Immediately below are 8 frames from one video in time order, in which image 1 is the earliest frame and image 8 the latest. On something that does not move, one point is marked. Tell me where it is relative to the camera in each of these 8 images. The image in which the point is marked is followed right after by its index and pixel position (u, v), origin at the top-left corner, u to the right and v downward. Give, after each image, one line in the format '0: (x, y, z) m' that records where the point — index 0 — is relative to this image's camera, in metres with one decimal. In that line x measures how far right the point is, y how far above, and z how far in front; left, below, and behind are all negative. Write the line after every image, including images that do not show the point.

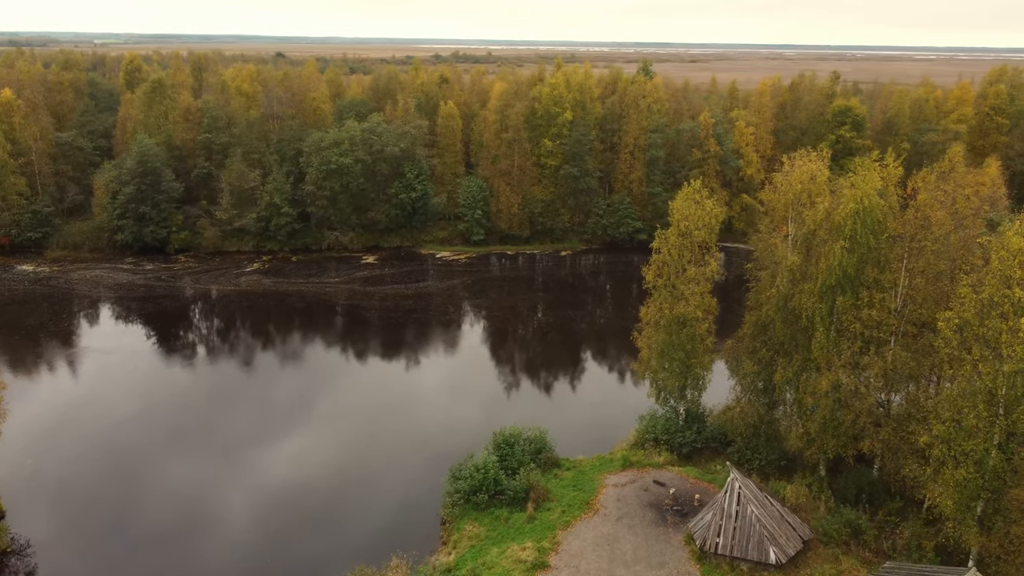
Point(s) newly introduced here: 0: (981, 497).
0: (+10.2, -4.7, +17.7) m
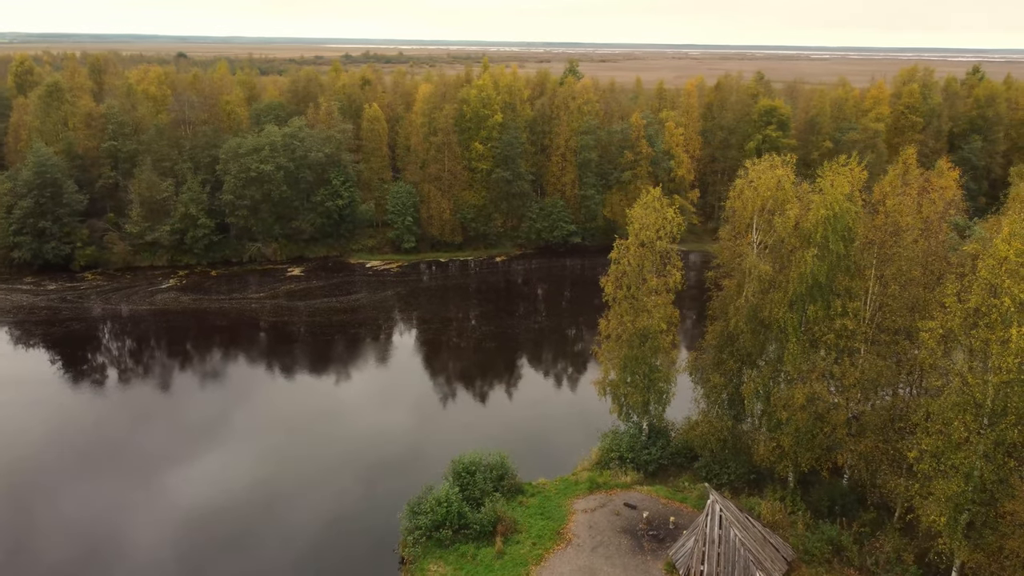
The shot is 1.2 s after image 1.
0: (+9.8, -4.9, +17.2) m
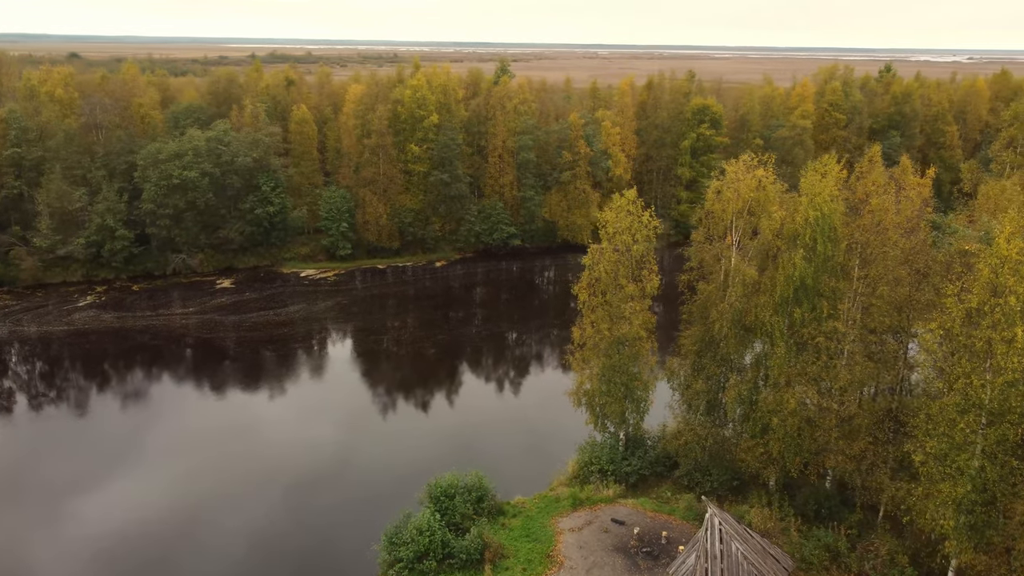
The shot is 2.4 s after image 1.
0: (+9.8, -4.8, +17.1) m
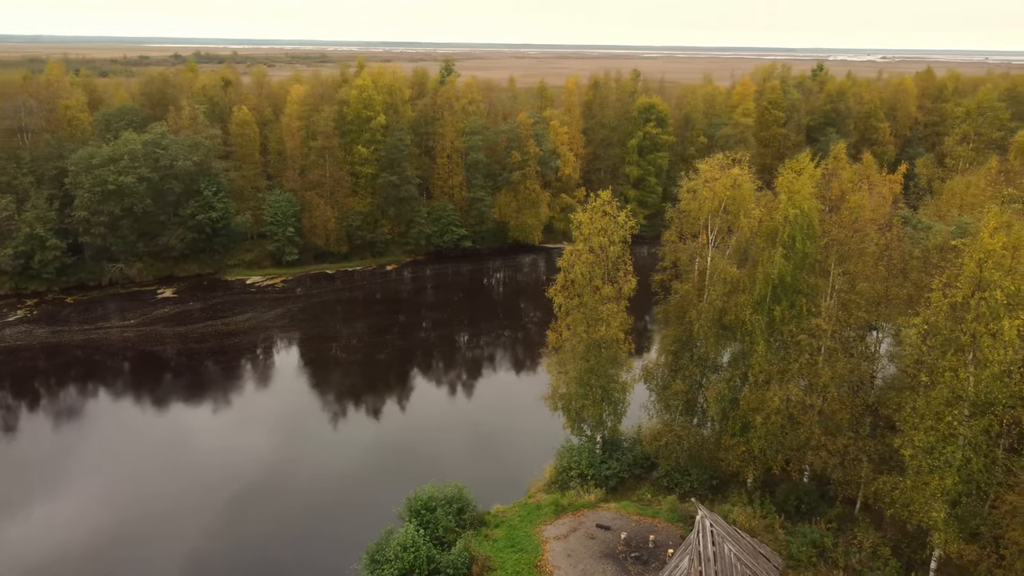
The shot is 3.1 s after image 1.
0: (+9.6, -4.7, +17.3) m
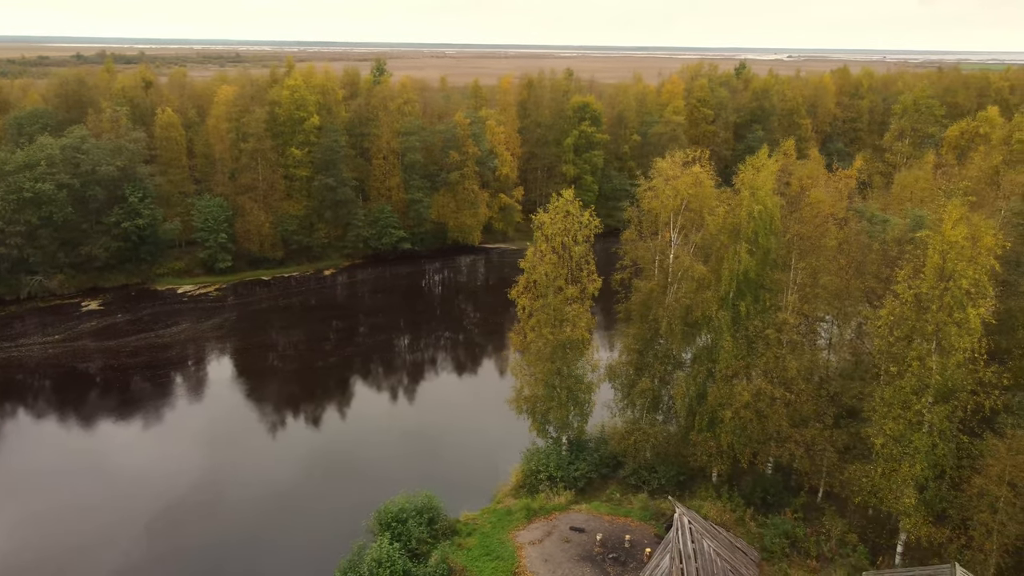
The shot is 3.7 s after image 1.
0: (+9.2, -4.5, +17.8) m
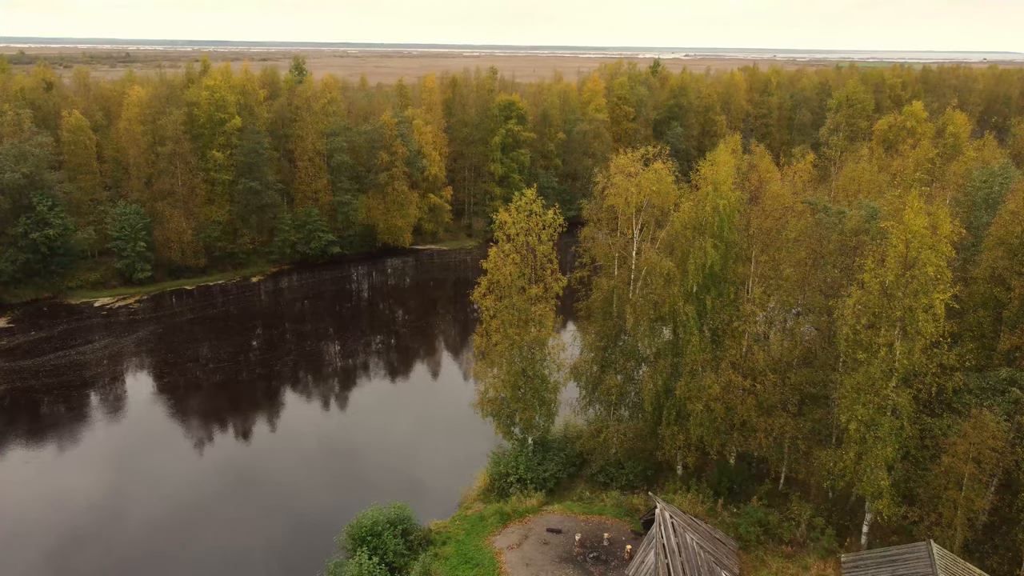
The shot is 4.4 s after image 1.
0: (+8.8, -4.2, +18.5) m
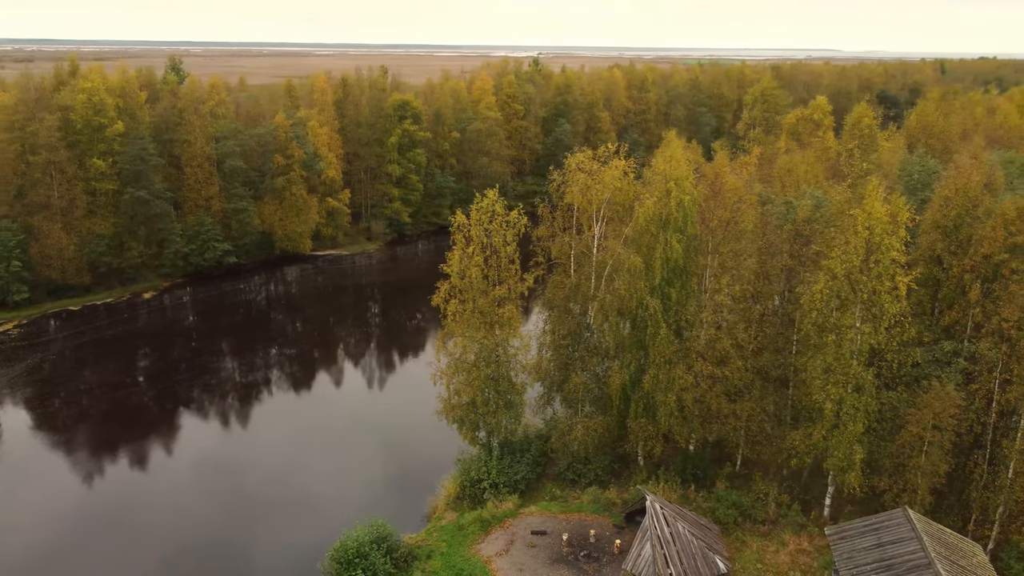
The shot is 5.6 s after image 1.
0: (+8.6, -3.9, +19.6) m
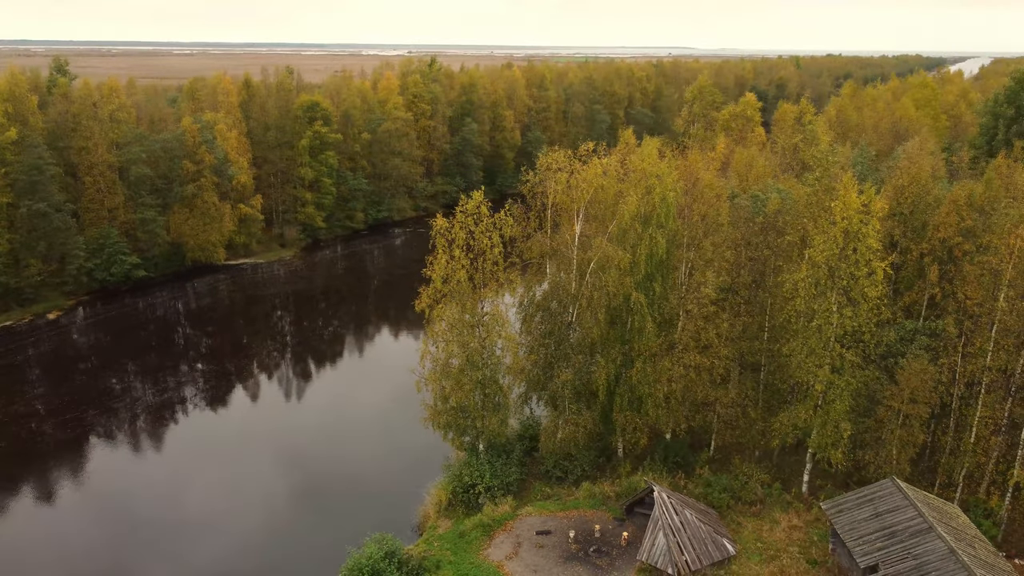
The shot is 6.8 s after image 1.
0: (+8.7, -3.5, +20.9) m
